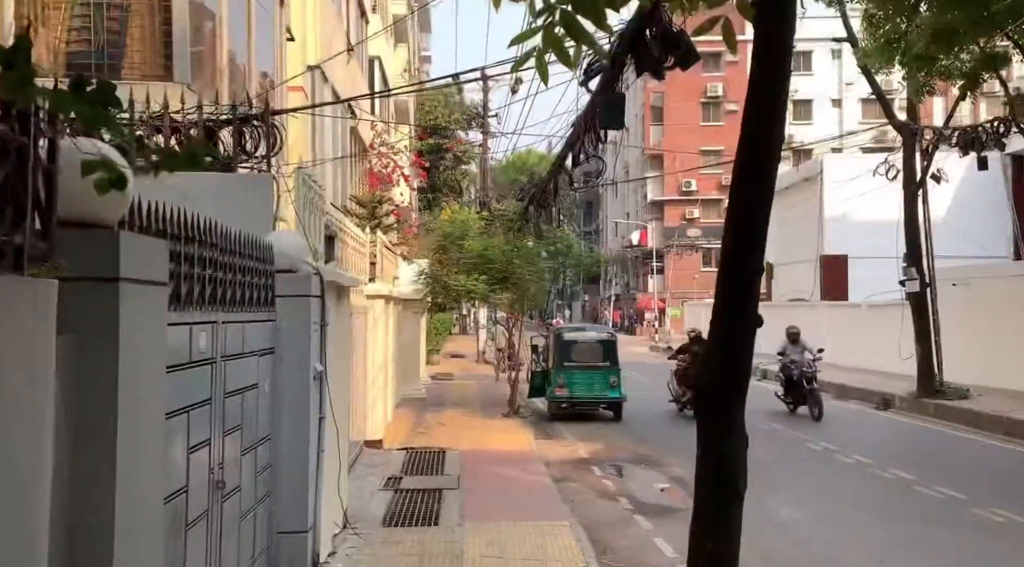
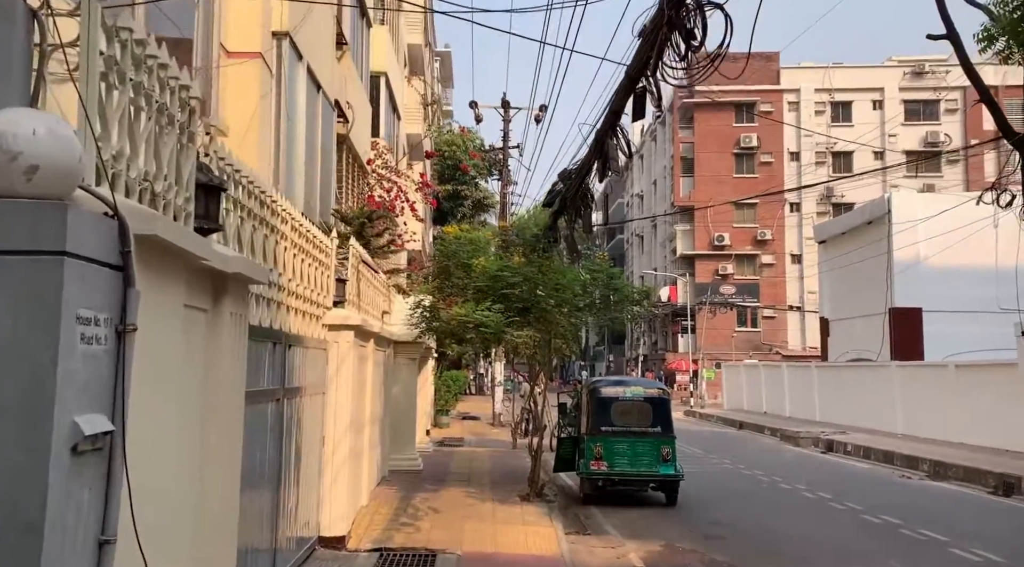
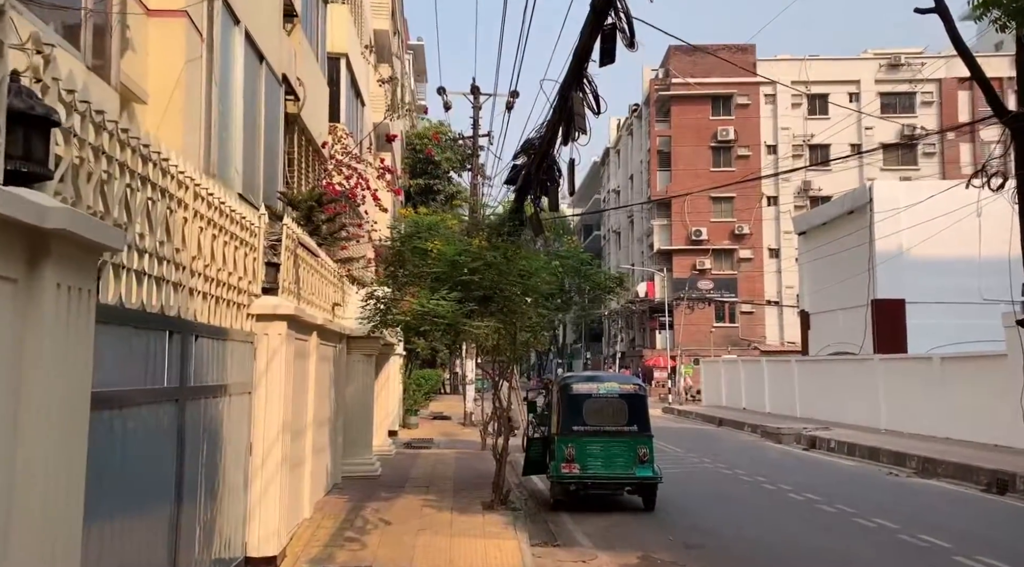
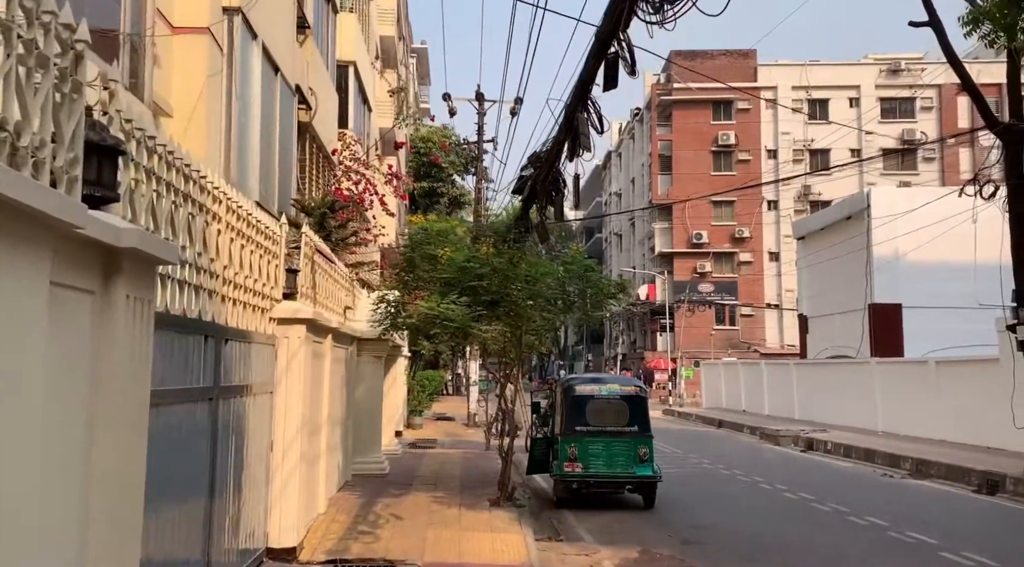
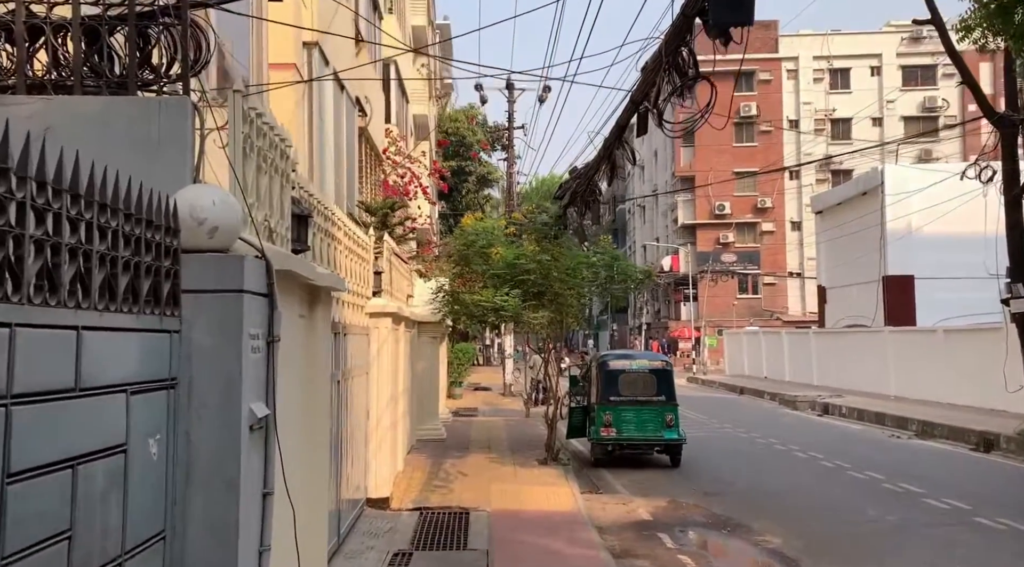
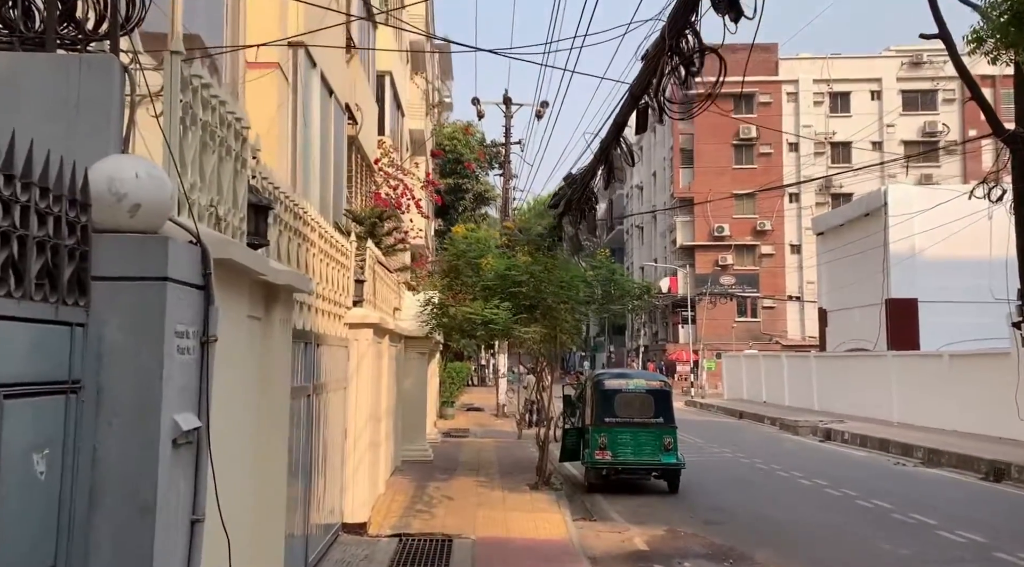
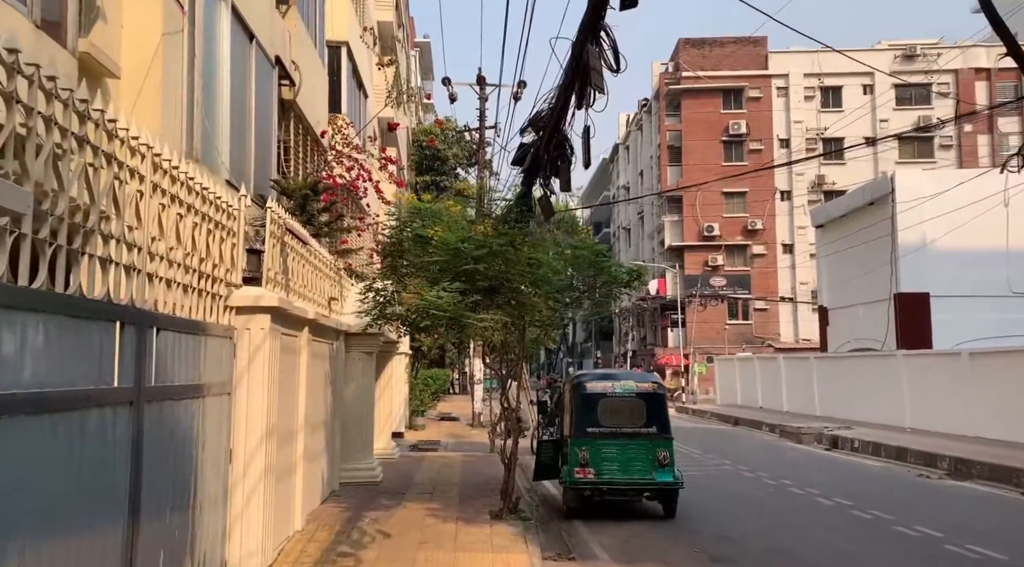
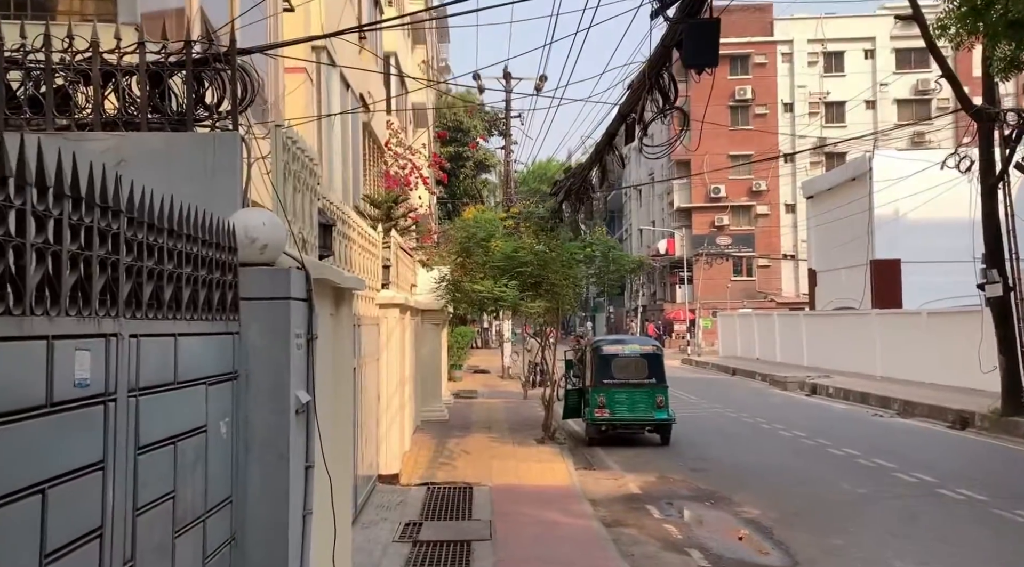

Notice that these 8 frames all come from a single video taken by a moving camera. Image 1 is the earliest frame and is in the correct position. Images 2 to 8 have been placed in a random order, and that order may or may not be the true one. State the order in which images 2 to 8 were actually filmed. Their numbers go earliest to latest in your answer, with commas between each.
8, 5, 6, 2, 4, 3, 7
